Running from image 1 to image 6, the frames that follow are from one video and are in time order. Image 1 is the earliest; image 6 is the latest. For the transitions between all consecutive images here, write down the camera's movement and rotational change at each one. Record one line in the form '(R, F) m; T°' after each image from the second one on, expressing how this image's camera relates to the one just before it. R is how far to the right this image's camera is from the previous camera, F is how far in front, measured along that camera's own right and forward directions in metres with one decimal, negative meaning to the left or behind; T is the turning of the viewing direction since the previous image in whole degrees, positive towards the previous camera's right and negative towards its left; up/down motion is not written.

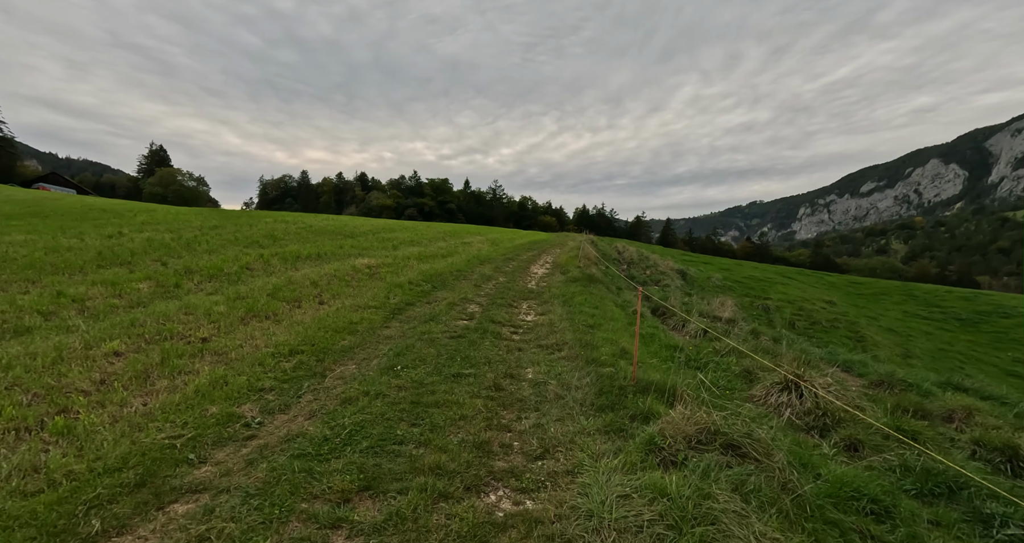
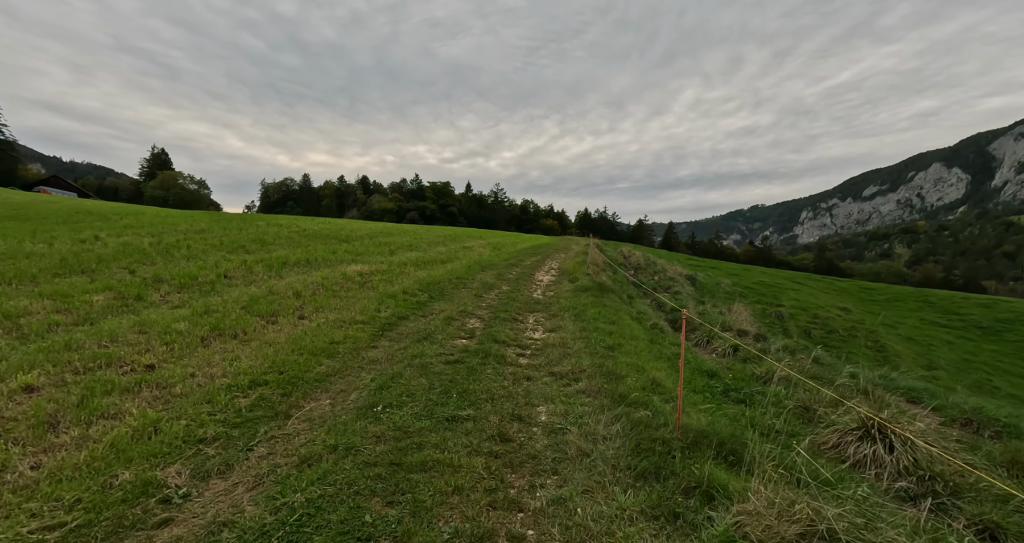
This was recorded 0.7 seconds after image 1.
(-0.1, +1.5) m; 0°
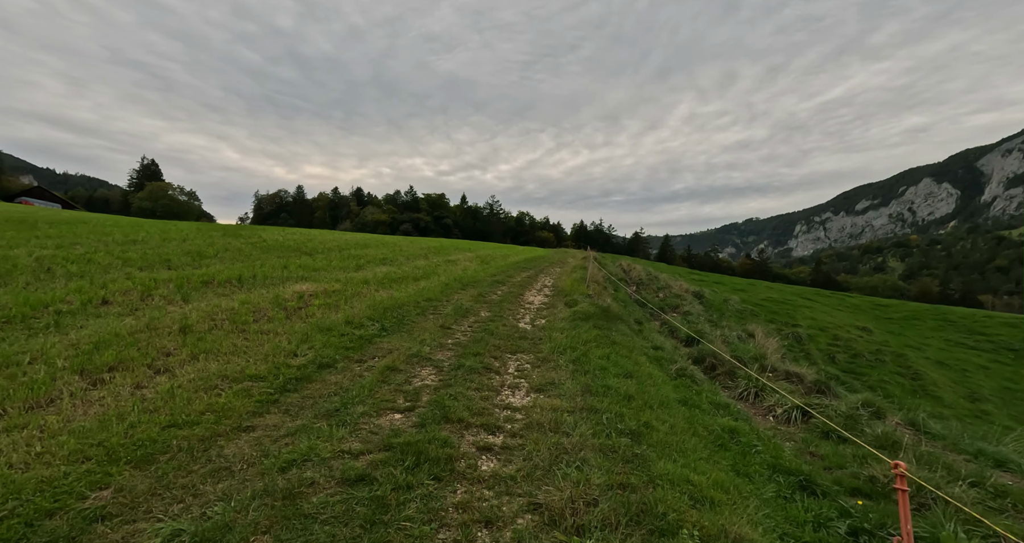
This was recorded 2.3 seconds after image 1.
(+0.5, +3.6) m; +1°
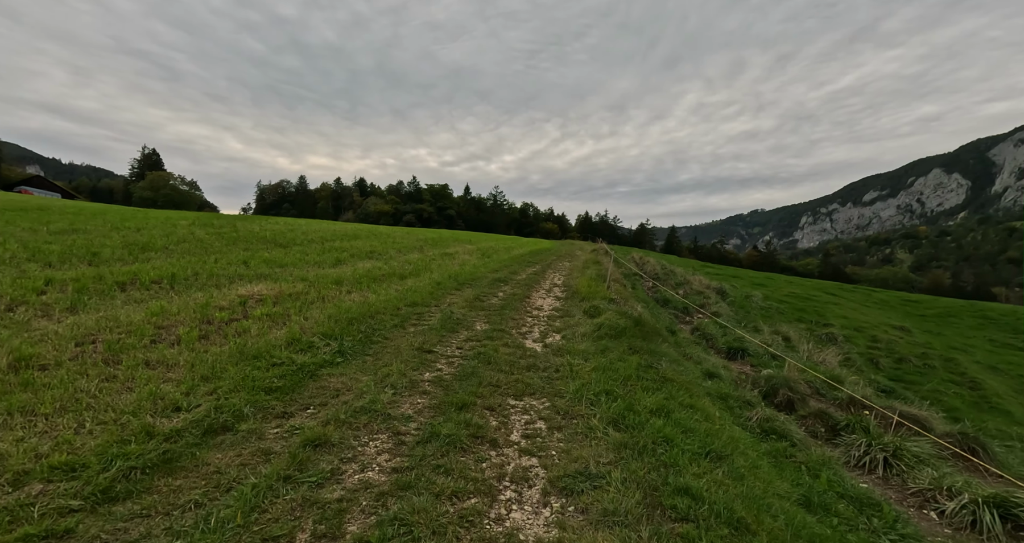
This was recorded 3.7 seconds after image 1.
(0.0, +3.3) m; -1°
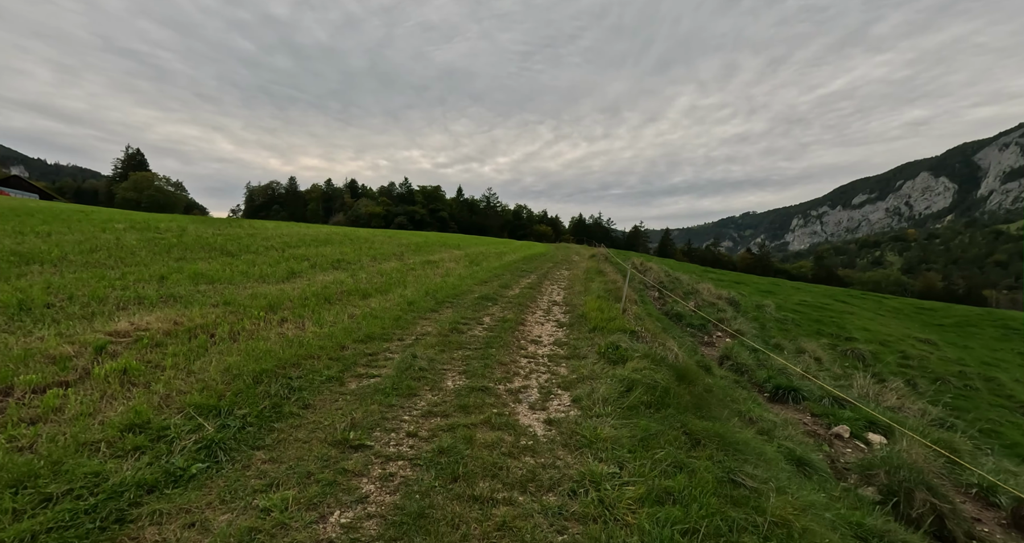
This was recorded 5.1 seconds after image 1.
(+0.1, +3.4) m; +1°
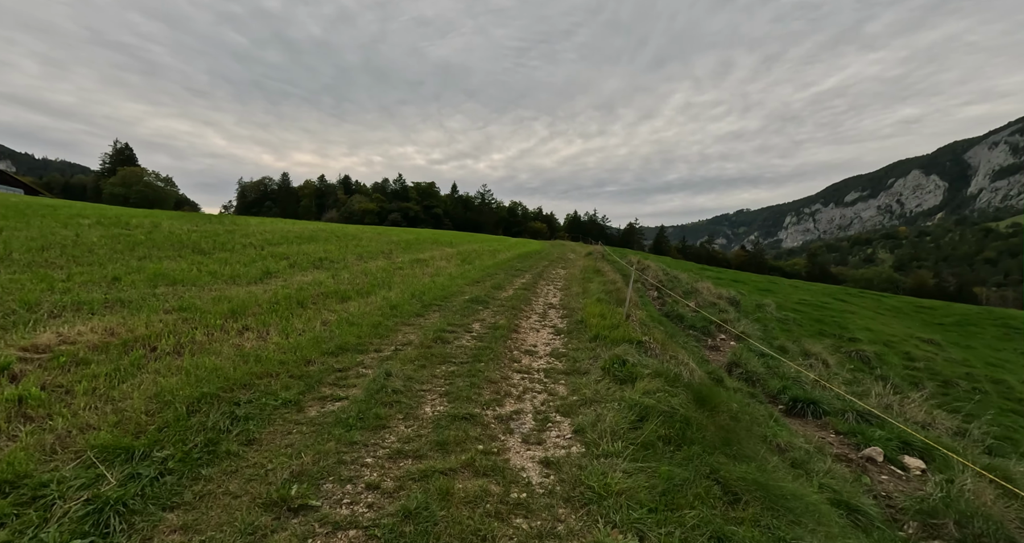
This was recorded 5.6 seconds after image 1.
(+0.1, +1.2) m; +1°
